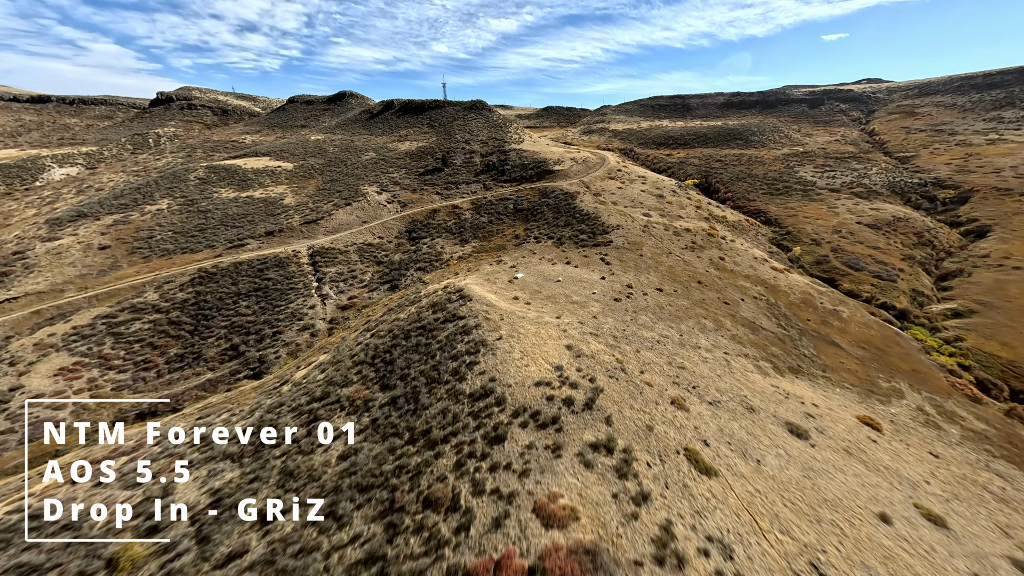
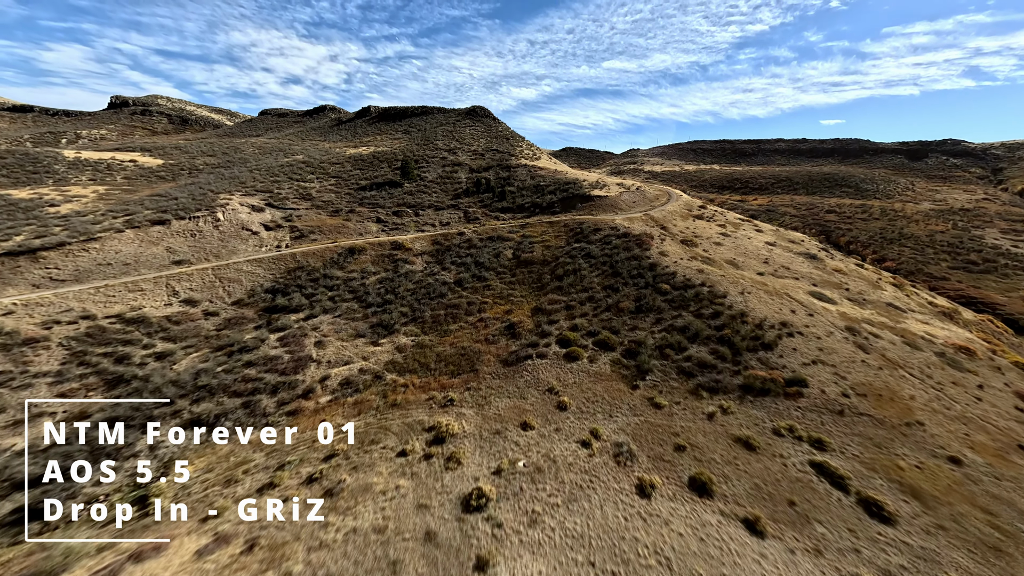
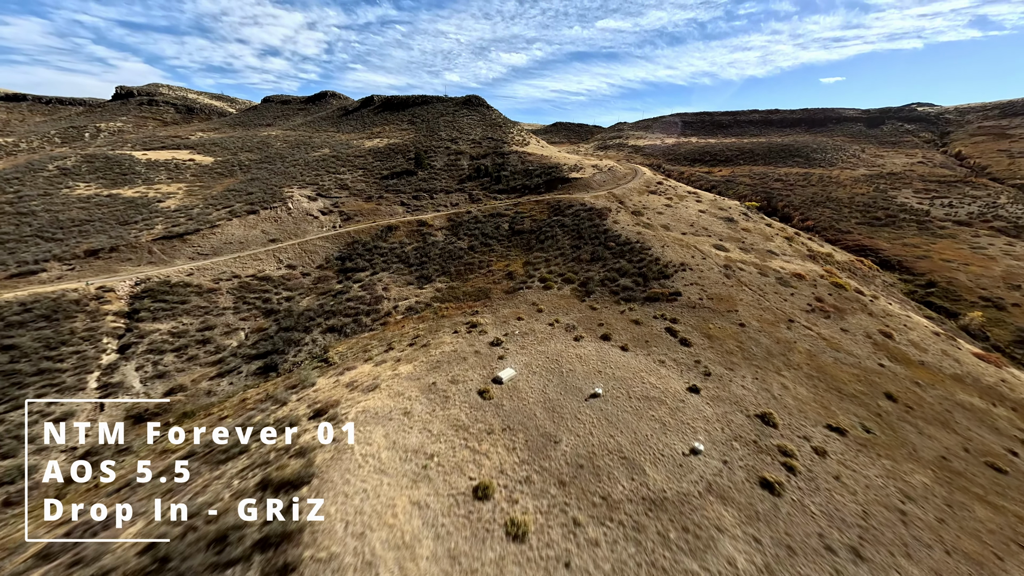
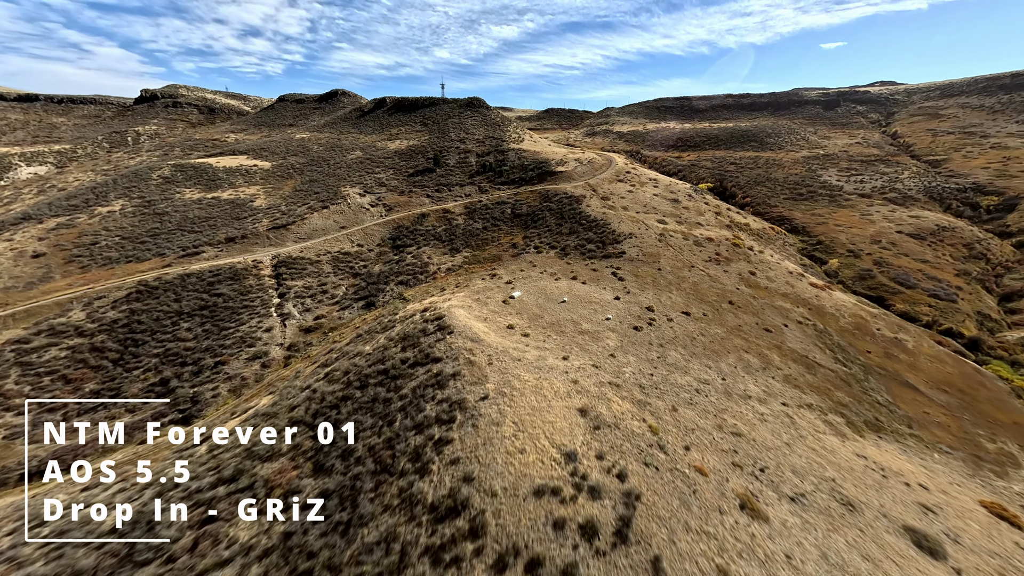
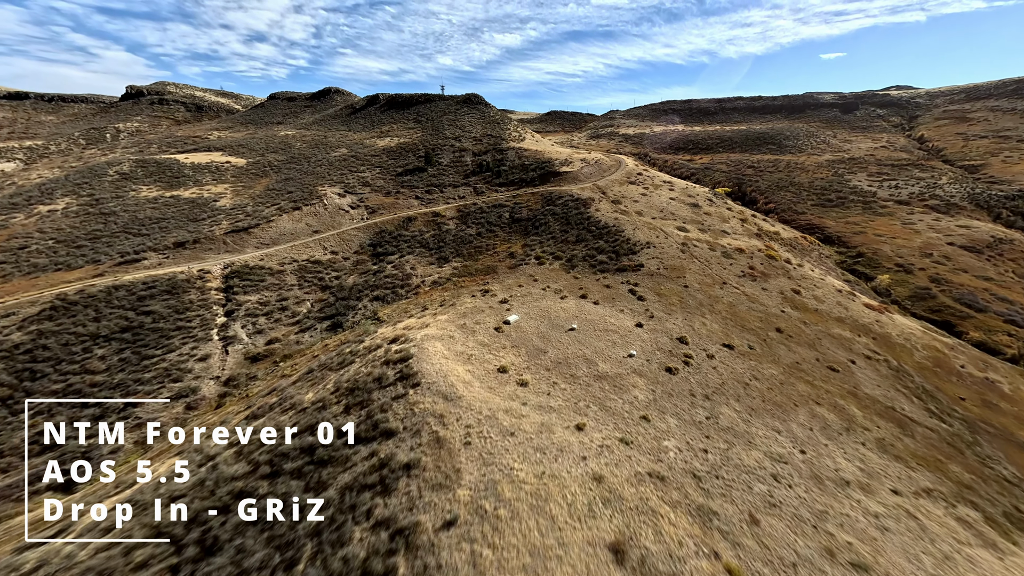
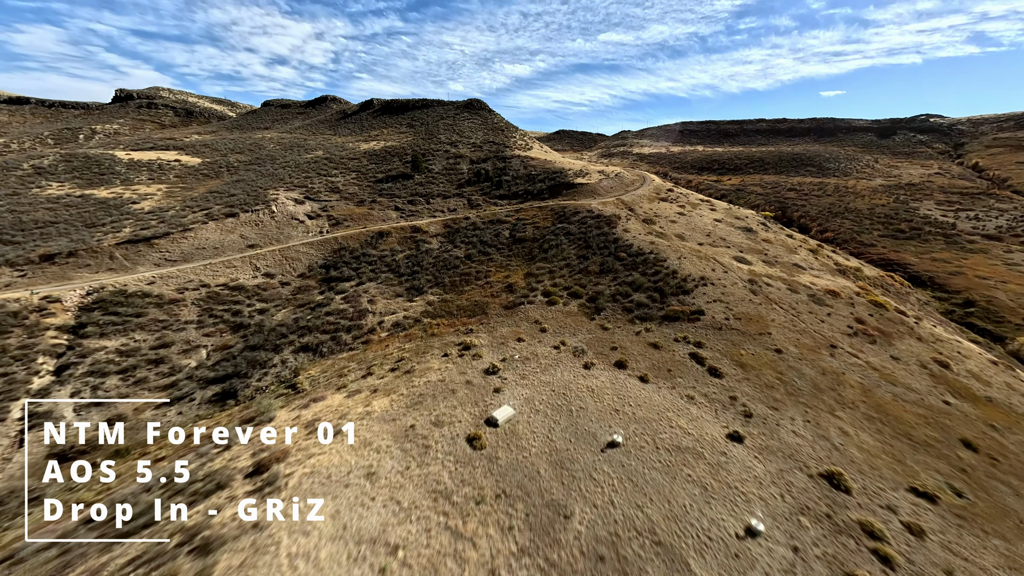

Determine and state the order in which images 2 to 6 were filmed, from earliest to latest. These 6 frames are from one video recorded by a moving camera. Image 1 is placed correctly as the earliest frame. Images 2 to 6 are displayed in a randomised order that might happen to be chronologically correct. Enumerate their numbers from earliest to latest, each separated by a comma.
4, 5, 3, 6, 2
